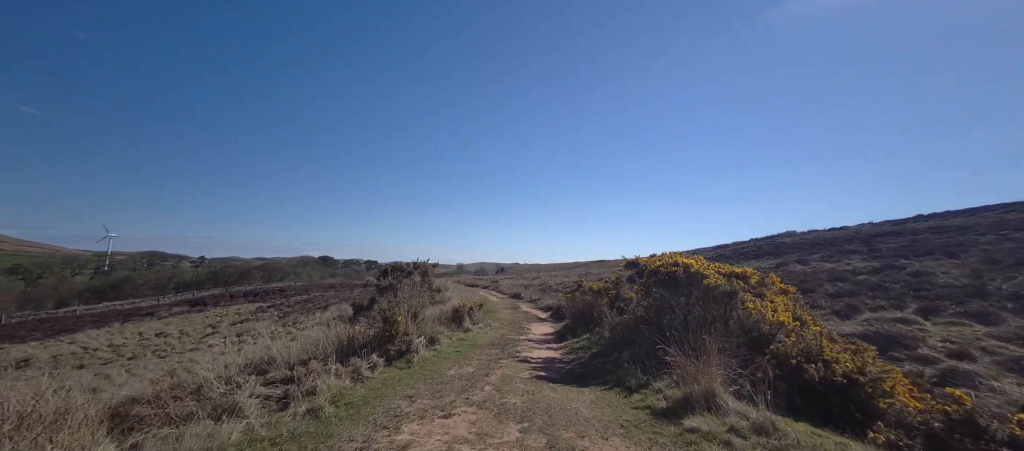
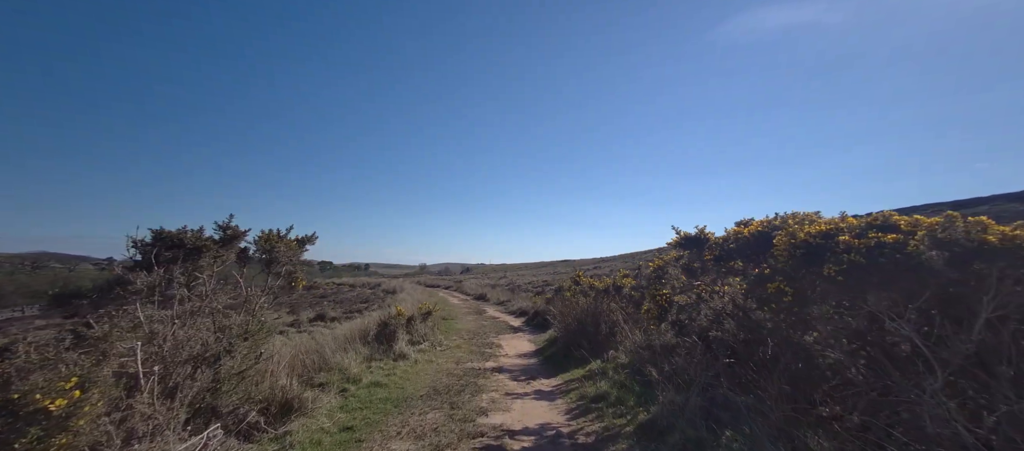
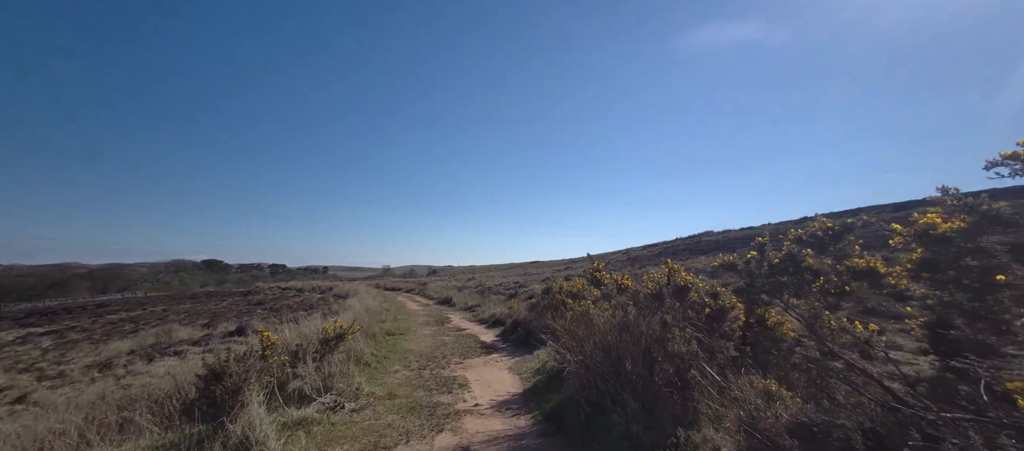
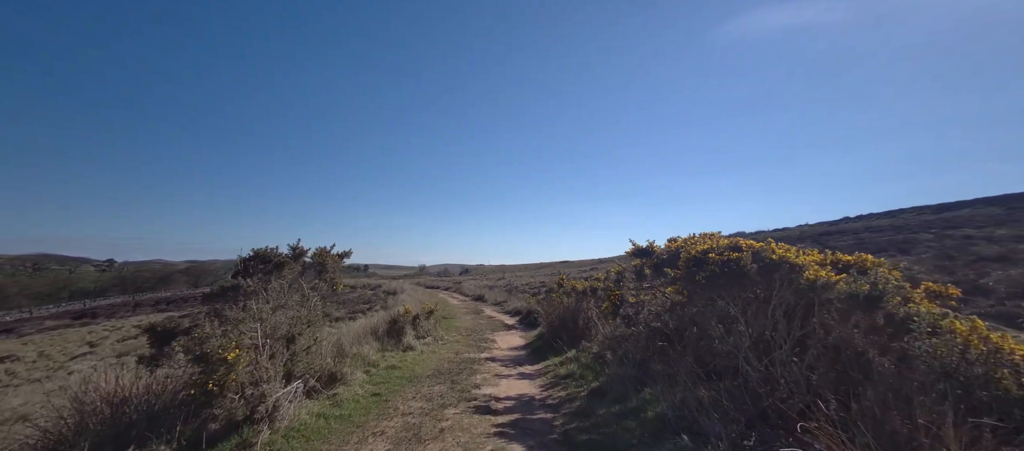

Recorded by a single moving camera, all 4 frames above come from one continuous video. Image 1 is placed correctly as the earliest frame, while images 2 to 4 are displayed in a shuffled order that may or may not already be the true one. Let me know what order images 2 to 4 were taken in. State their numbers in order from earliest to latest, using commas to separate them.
4, 2, 3
